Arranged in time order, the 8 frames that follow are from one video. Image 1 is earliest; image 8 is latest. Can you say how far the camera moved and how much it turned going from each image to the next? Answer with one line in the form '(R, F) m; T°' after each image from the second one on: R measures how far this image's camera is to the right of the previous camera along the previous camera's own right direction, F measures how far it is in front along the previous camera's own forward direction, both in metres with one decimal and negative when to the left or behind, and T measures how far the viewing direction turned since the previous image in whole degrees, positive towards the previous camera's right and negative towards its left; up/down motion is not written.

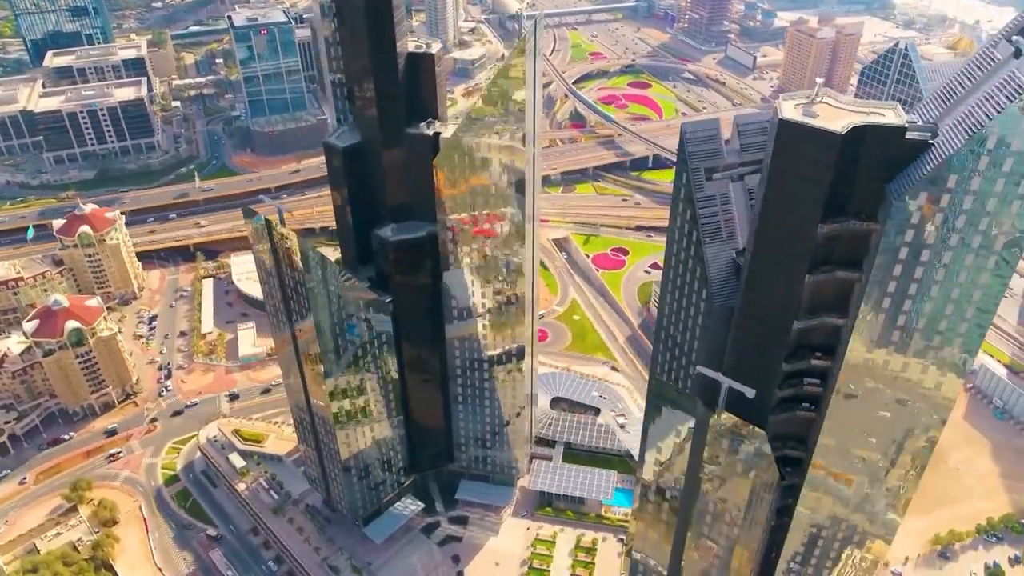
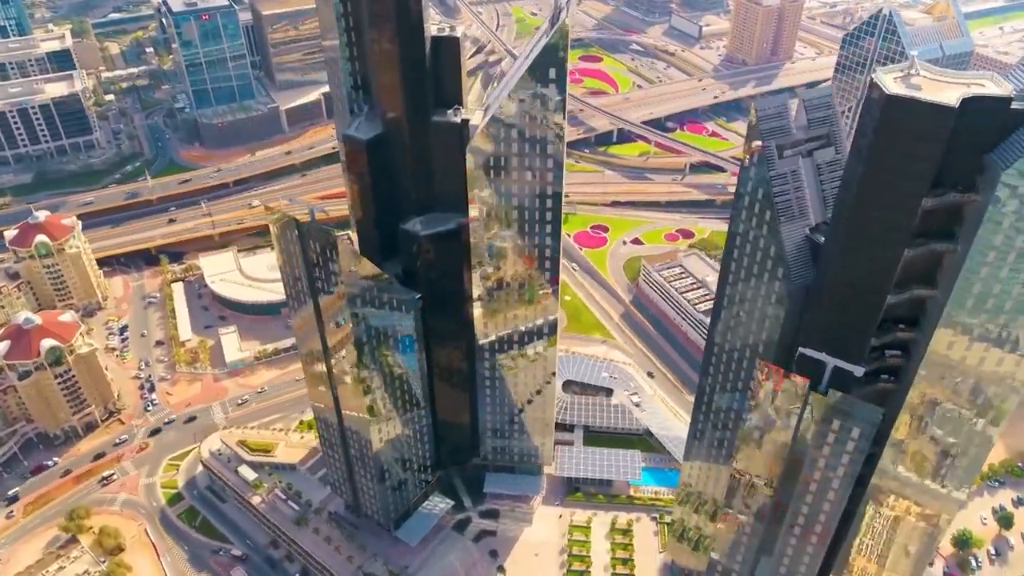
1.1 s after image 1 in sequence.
(-22.1, +5.3) m; +5°
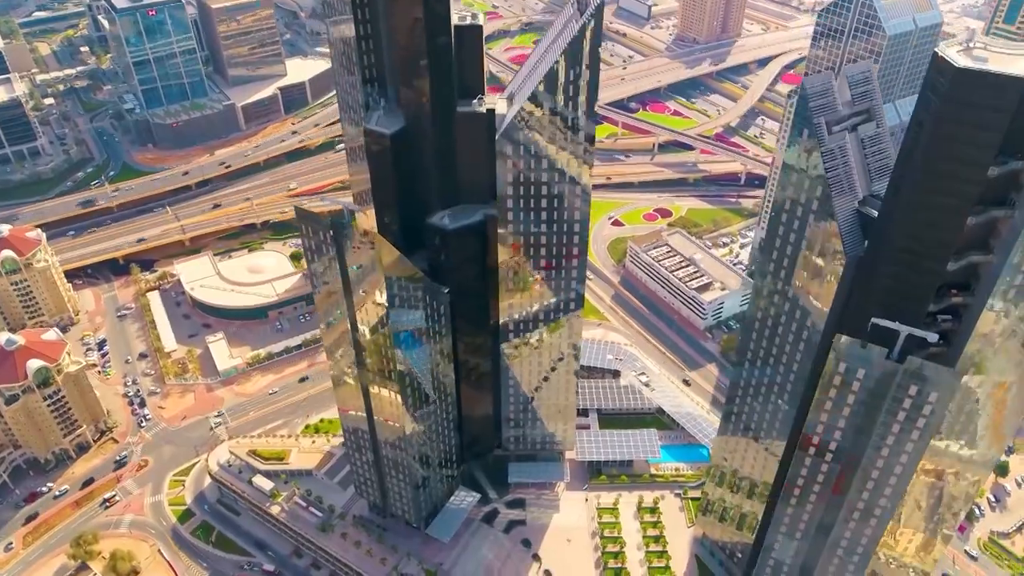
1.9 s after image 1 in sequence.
(-19.1, +1.8) m; +5°
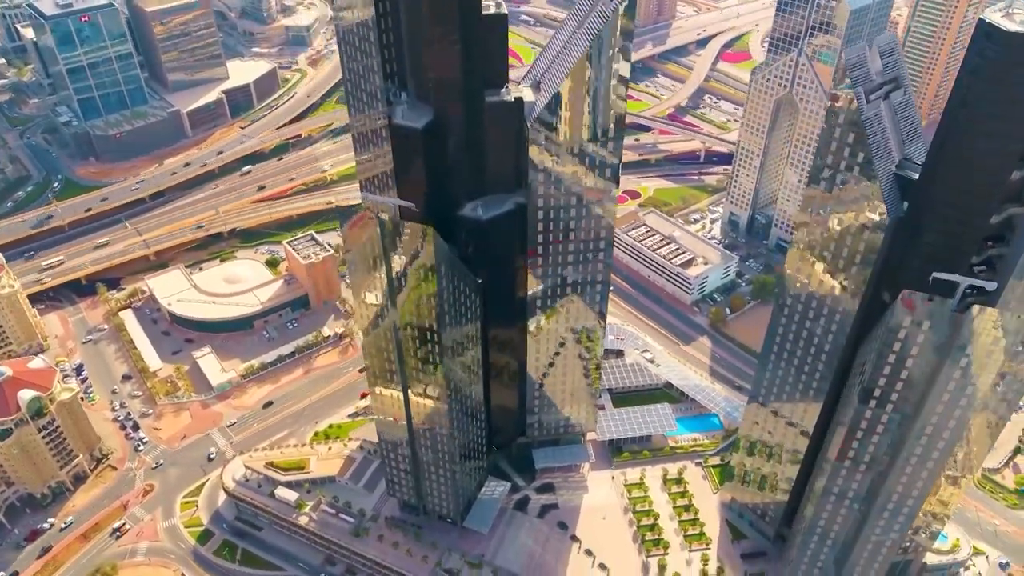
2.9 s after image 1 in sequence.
(-22.9, +0.1) m; +6°
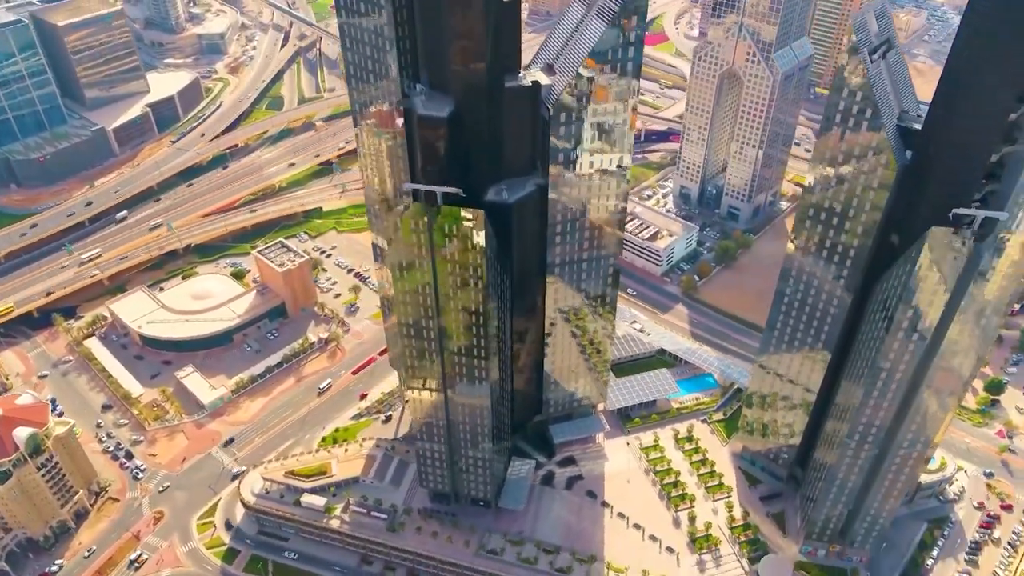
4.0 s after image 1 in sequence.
(-26.4, -2.9) m; +7°
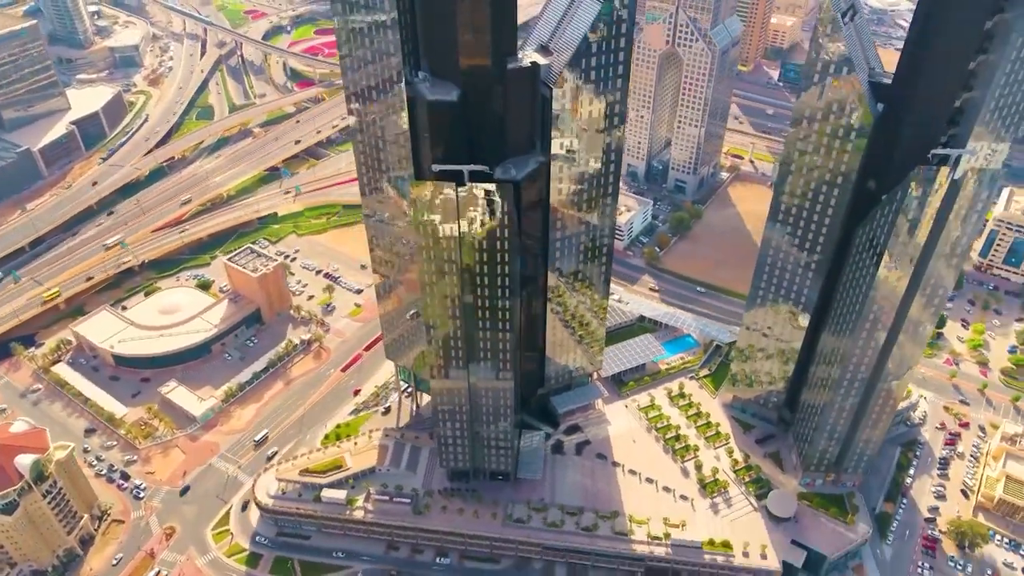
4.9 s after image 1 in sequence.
(-22.8, -5.3) m; +7°
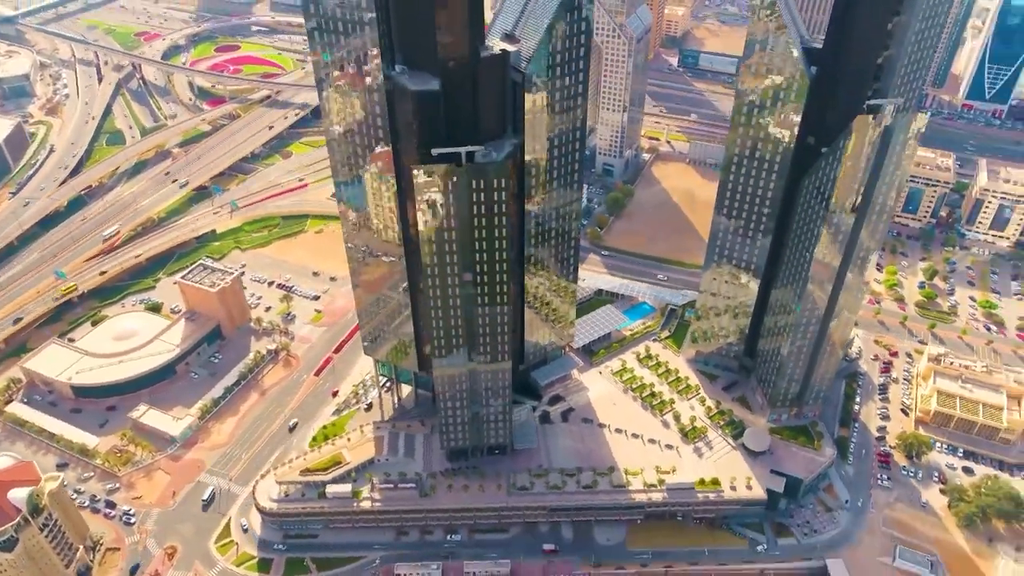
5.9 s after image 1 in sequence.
(-21.5, -8.0) m; +8°
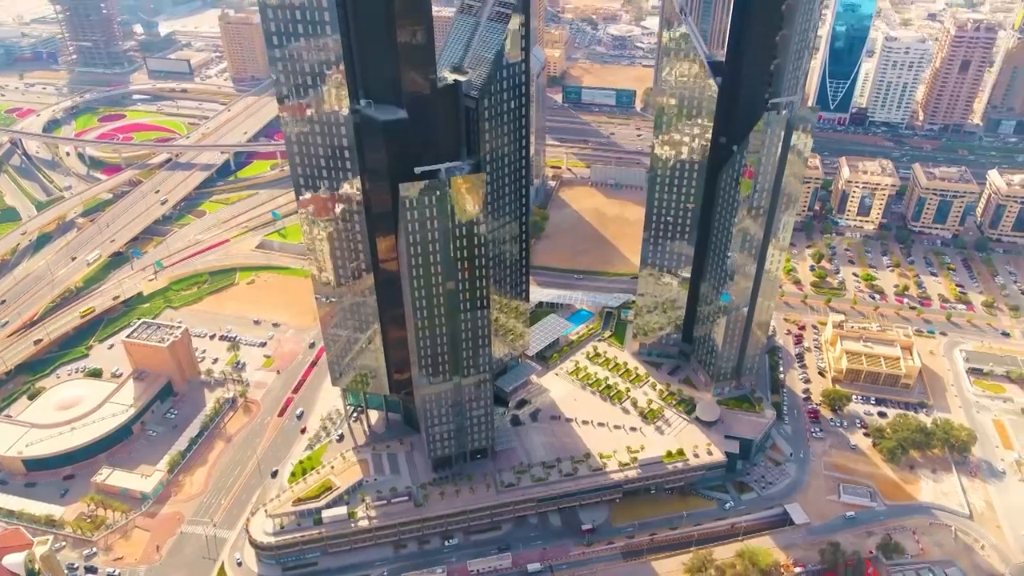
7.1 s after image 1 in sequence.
(-24.1, -13.5) m; +9°
